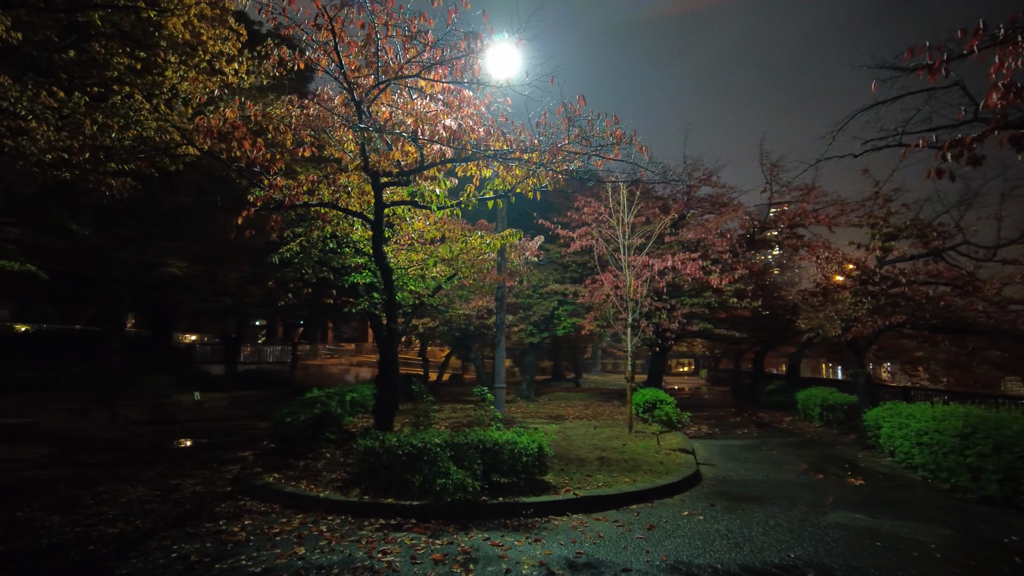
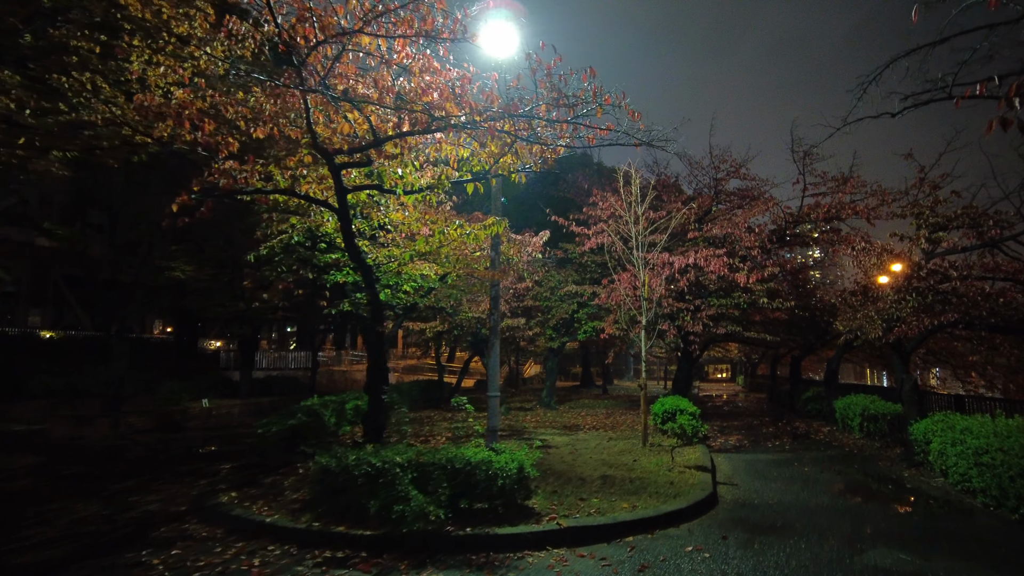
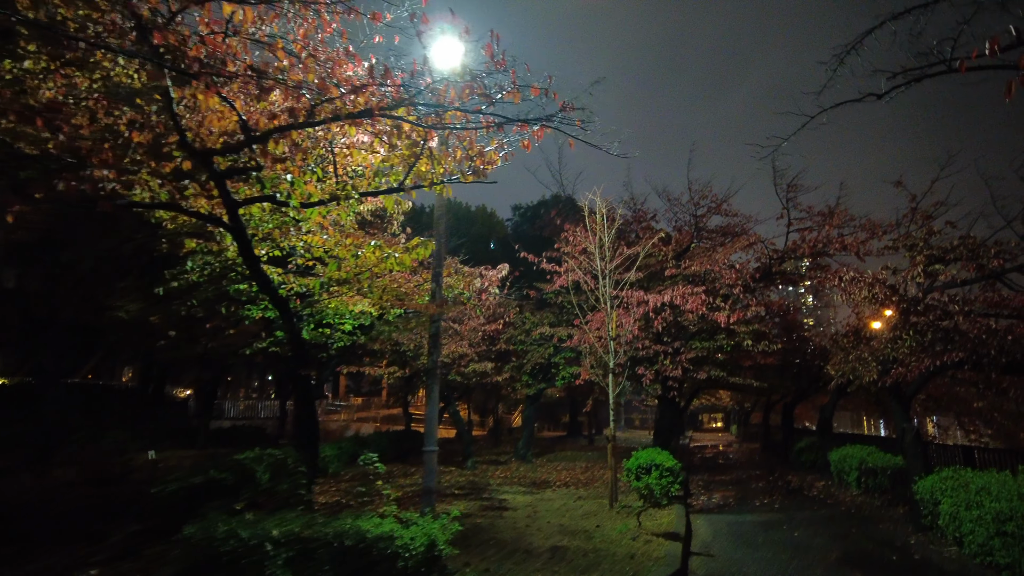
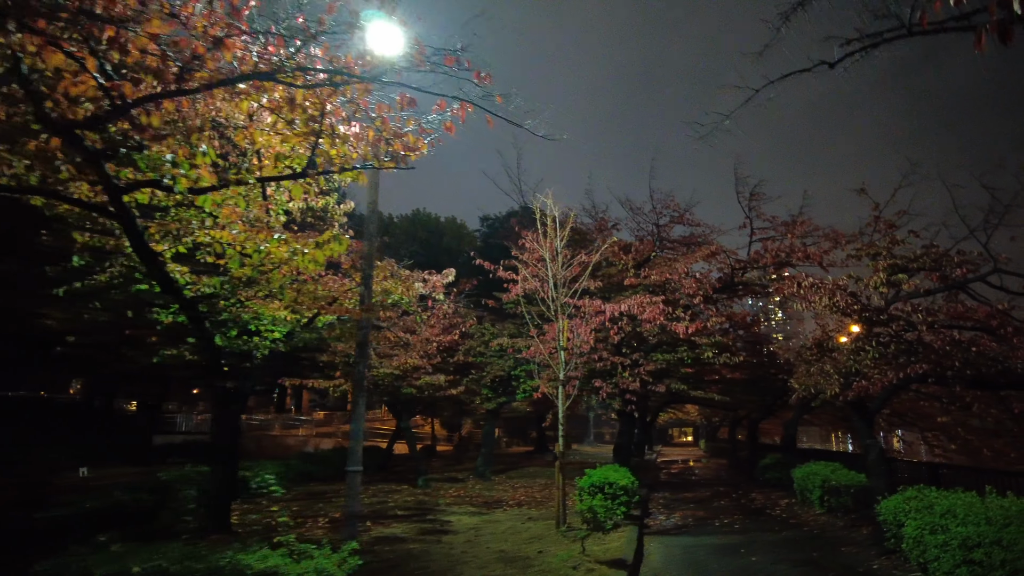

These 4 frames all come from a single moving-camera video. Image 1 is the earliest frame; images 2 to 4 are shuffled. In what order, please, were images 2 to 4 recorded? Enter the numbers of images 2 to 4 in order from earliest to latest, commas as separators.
2, 3, 4
